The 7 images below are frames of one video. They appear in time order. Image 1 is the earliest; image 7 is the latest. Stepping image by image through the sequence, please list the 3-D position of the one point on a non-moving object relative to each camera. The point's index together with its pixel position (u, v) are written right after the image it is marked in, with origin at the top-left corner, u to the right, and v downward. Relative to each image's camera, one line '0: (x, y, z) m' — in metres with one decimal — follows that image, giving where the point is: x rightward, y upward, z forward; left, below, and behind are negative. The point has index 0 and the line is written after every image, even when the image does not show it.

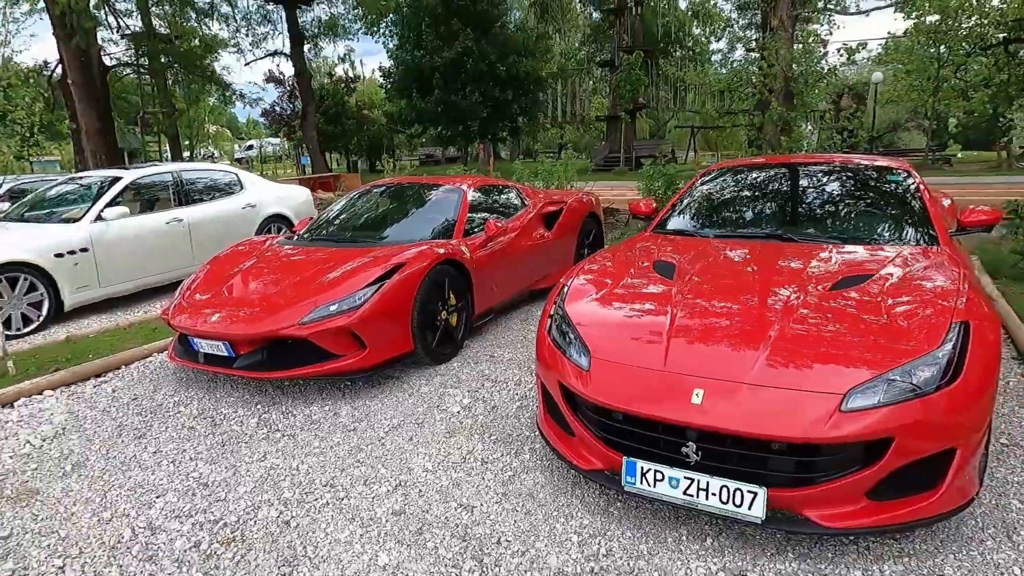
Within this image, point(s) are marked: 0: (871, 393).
0: (+1.0, -0.3, +1.9) m
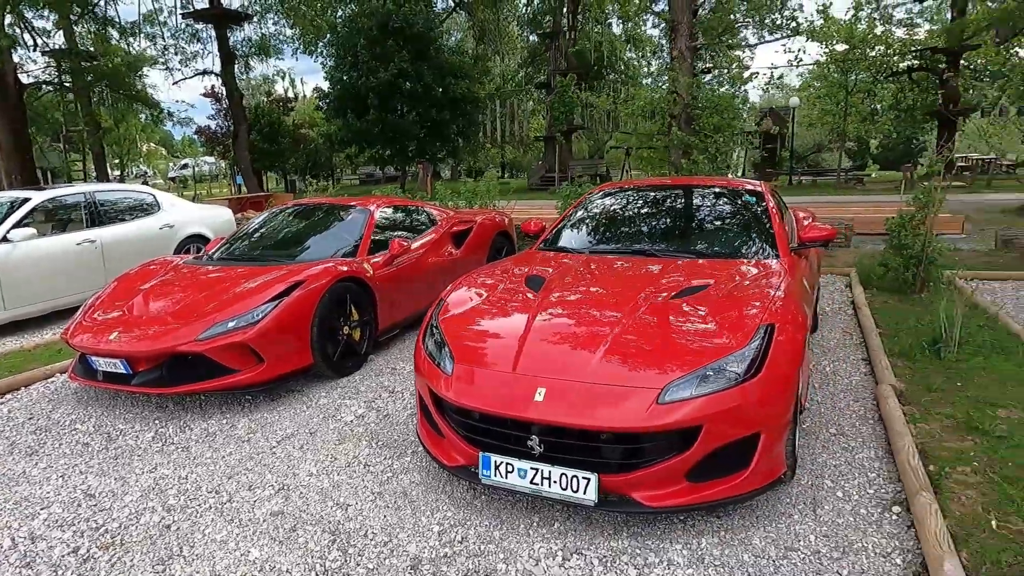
0: (+0.6, -0.3, +2.2) m
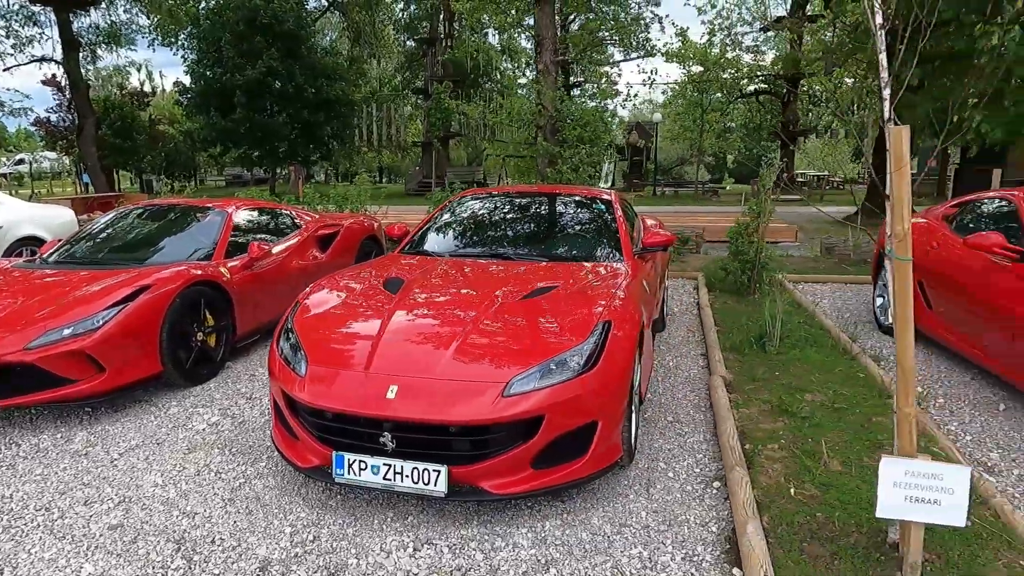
0: (+0.1, -0.3, +2.4) m
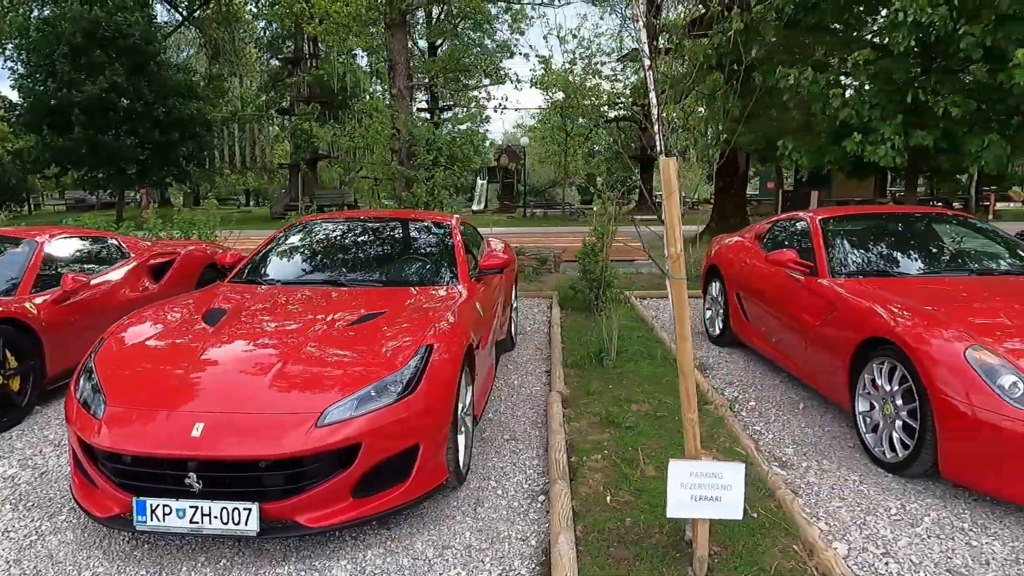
0: (-0.6, -0.4, +2.4) m
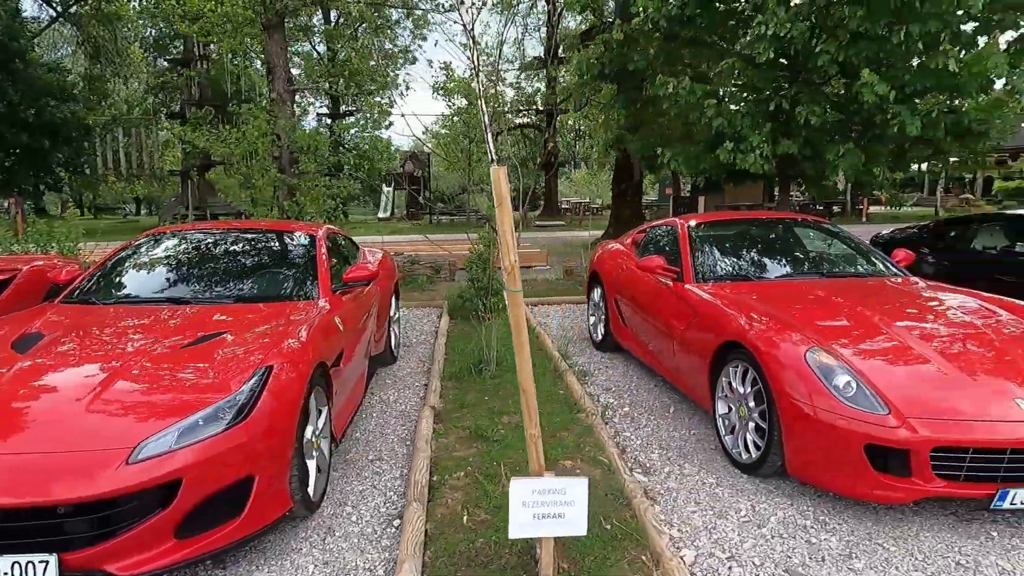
0: (-1.1, -0.5, +2.1) m
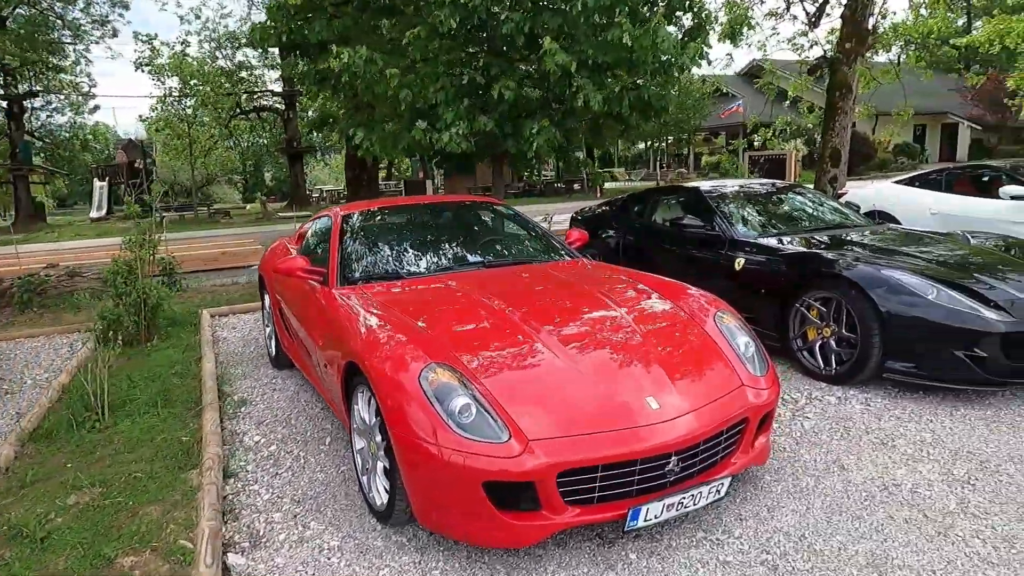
0: (-2.3, -0.7, +0.9) m
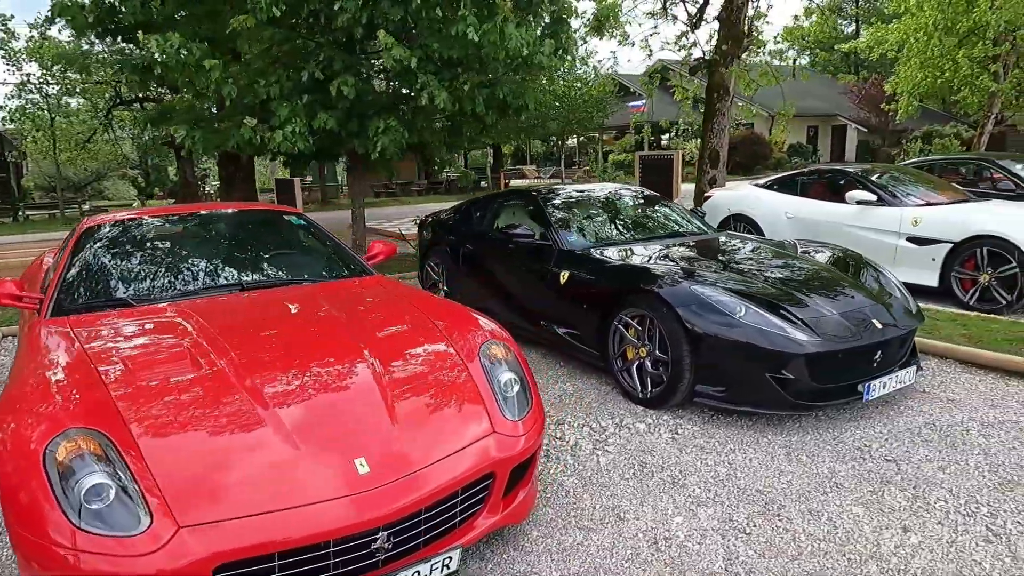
0: (-3.0, -0.9, +0.2) m
